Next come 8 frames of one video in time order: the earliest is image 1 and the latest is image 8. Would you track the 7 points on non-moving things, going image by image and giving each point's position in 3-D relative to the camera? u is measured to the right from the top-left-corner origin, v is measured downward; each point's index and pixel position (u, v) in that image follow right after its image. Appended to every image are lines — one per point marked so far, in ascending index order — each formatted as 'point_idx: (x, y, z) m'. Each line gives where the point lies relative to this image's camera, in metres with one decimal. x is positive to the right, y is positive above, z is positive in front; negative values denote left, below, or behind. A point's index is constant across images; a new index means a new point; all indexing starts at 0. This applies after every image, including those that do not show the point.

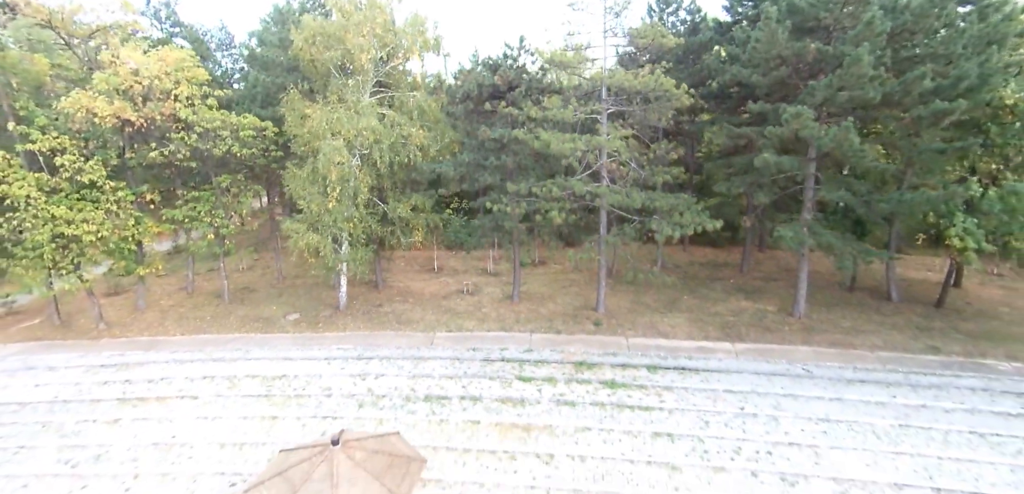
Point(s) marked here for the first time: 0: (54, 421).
0: (-10.5, -3.9, +11.0) m
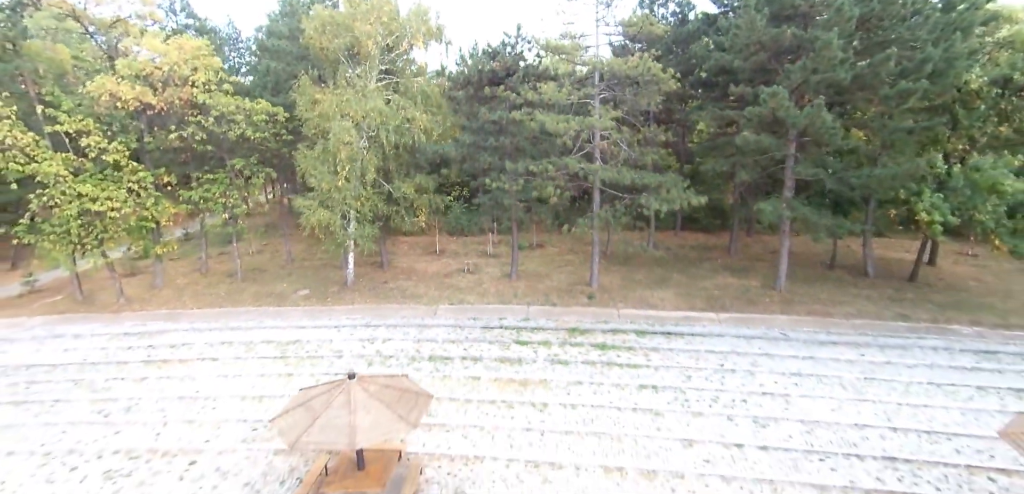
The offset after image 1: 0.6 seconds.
0: (-10.6, -3.2, +11.8) m
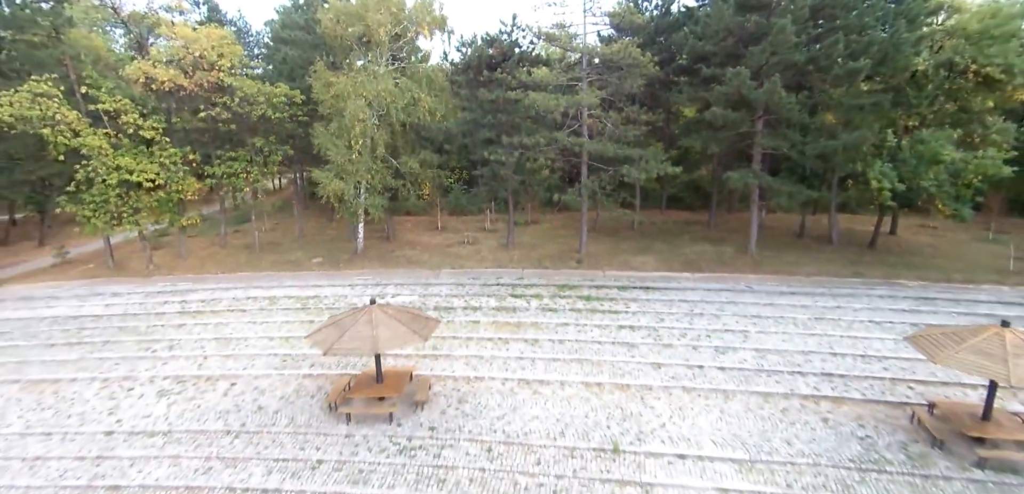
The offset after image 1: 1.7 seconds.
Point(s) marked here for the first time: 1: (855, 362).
0: (-10.7, -2.2, +13.3) m
1: (+7.5, -2.5, +10.3) m
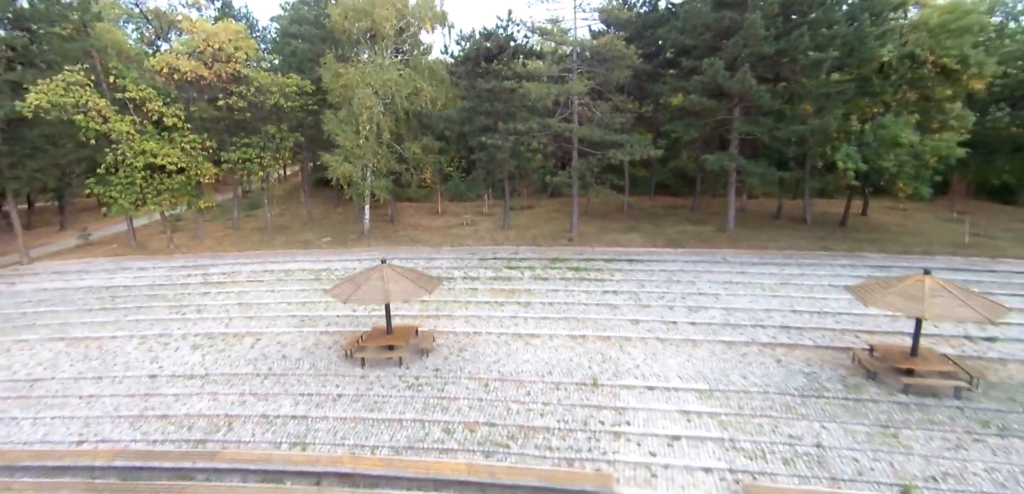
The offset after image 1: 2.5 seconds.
0: (-10.8, -1.4, +14.5) m
1: (+7.4, -1.7, +11.6) m
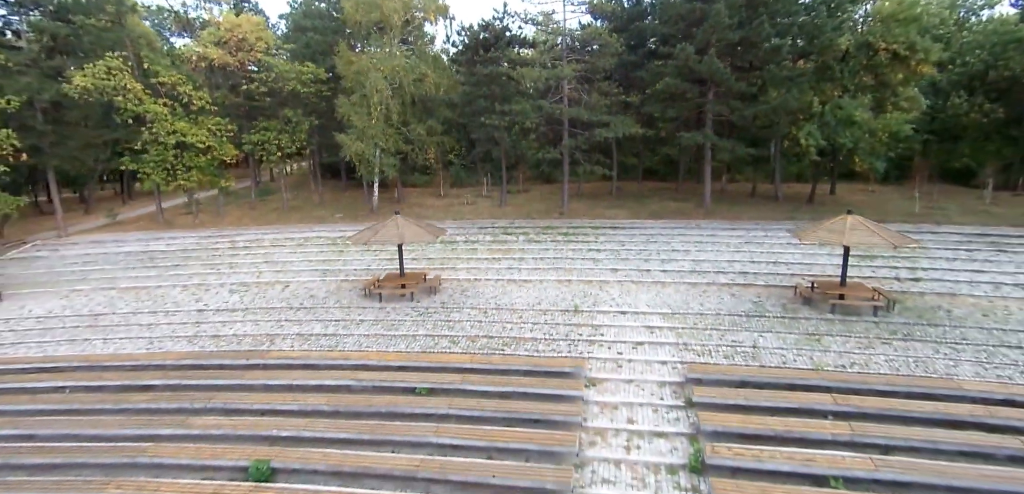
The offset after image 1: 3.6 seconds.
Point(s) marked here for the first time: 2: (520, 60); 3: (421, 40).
0: (-11.0, -0.3, +16.3) m
1: (+7.2, -0.5, +13.4) m
2: (+0.3, +7.1, +18.0) m
3: (-3.8, +8.6, +19.8) m
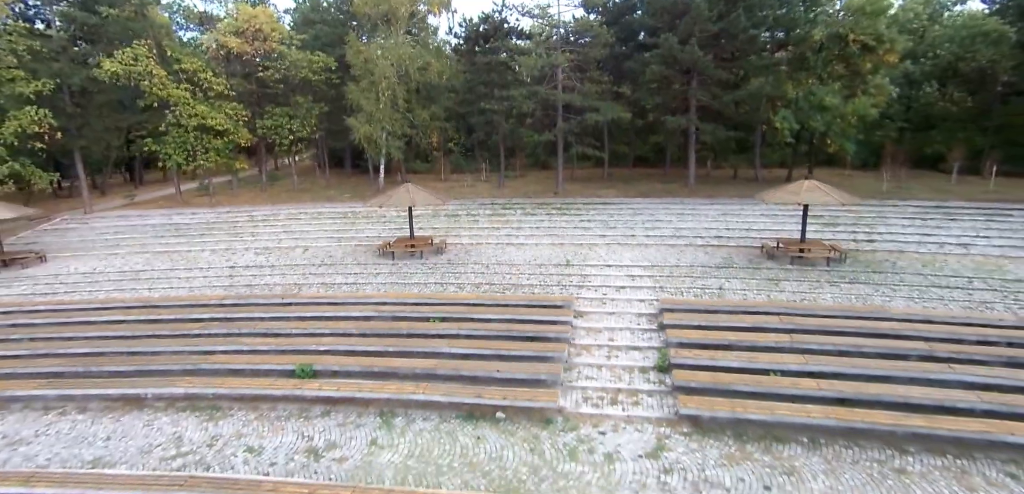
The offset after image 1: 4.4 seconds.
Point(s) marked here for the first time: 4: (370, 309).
0: (-11.1, +0.7, +17.6) m
1: (+7.2, +0.5, +14.9) m
2: (+0.2, +8.1, +19.5) m
3: (-3.9, +9.6, +21.2) m
4: (-3.0, -1.3, +10.3) m
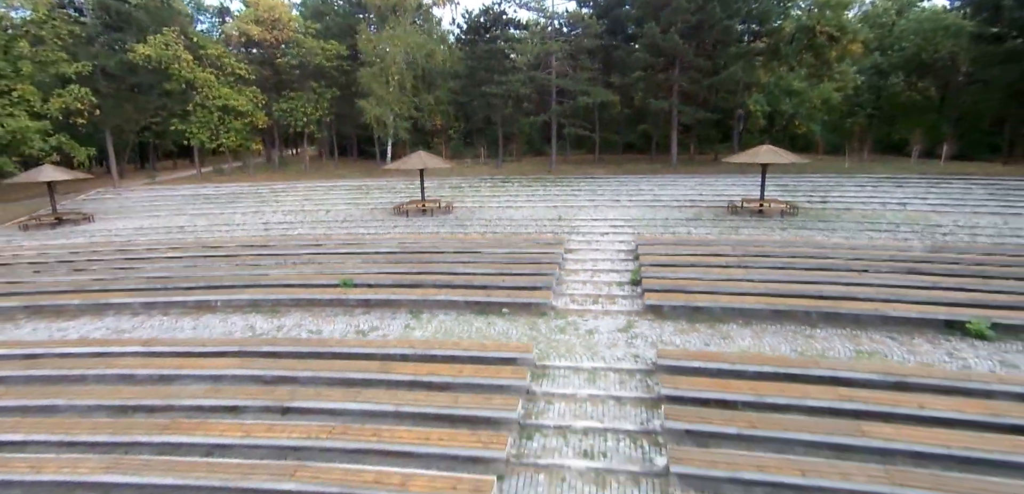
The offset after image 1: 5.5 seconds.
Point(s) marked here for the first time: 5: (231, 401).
0: (-11.1, +2.0, +19.4) m
1: (+7.1, +1.8, +16.9) m
2: (+0.1, +9.4, +21.4) m
3: (-4.0, +10.9, +23.1) m
4: (-3.0, 0.0, +12.1) m
5: (-3.8, -2.1, +6.4) m
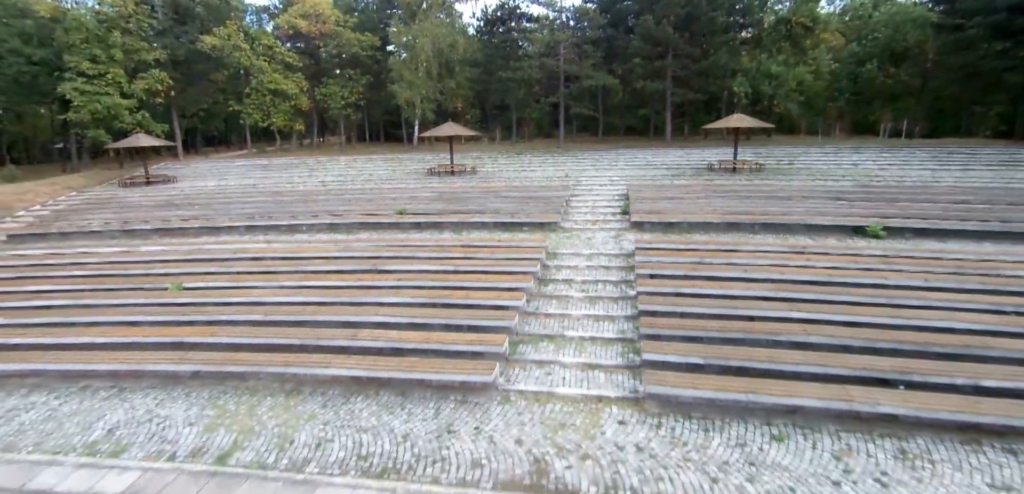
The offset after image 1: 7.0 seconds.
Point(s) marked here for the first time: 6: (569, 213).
0: (-10.5, +3.8, +22.5) m
1: (+7.7, +3.5, +19.7) m
2: (+0.8, +11.1, +24.3) m
3: (-3.3, +12.6, +26.0) m
4: (-2.5, +1.7, +15.1) m
5: (-3.4, -0.4, +9.4) m
6: (+1.5, +0.9, +13.1) m
